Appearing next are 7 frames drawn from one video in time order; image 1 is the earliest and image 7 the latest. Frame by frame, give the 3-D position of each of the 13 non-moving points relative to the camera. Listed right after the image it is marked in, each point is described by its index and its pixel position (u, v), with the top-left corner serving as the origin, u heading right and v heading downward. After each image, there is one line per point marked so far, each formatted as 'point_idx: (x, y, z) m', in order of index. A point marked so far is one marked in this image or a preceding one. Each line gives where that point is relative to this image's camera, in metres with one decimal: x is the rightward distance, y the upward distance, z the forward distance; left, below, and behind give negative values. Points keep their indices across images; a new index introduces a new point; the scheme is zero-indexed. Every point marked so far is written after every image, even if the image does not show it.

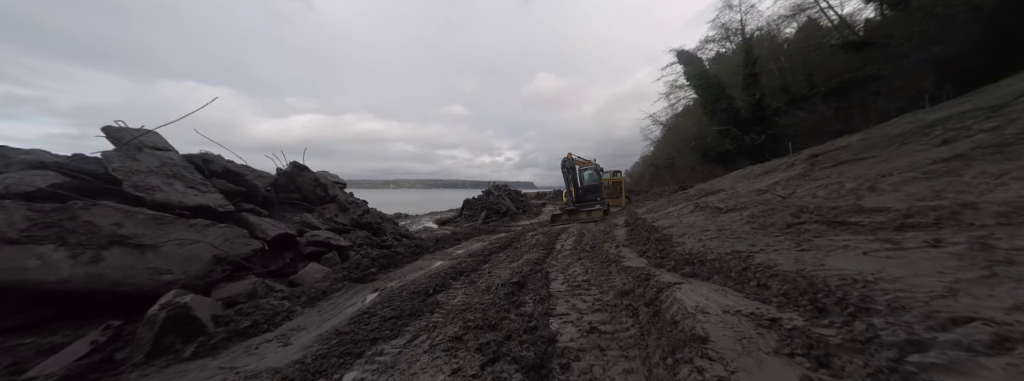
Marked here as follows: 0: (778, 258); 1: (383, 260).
0: (+2.9, -0.7, +3.3) m
1: (-2.8, -1.5, +6.6) m
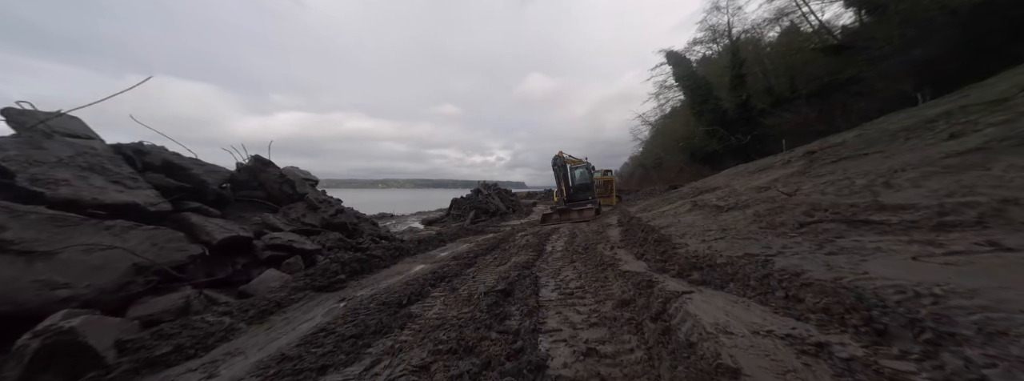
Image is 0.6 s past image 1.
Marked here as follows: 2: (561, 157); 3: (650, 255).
0: (+2.7, -0.7, +2.9) m
1: (-3.1, -1.5, +5.9) m
2: (+2.7, +1.9, +16.7) m
3: (+2.2, -1.0, +5.0) m
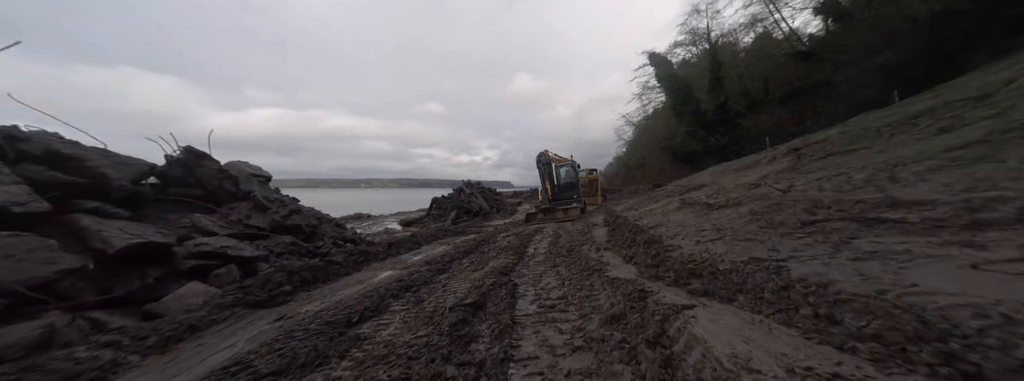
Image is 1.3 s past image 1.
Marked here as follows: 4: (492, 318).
0: (+2.5, -0.6, +2.4) m
1: (-3.5, -1.4, +5.2) m
2: (+1.7, +1.9, +16.2) m
3: (+1.9, -1.0, +4.5) m
4: (-0.2, -1.4, +3.4) m
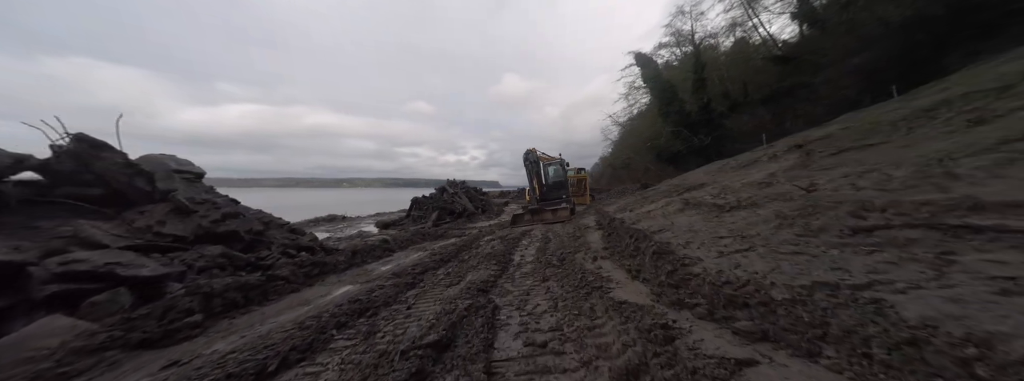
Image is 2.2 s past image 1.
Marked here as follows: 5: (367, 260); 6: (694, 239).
0: (+2.3, -0.6, +1.5) m
1: (-3.7, -1.4, +4.1) m
2: (+1.0, +1.9, +15.4) m
3: (+1.6, -1.0, +3.6) m
4: (-0.4, -1.4, +2.4) m
5: (-3.5, -1.7, +7.4) m
6: (+2.6, -0.7, +4.4) m
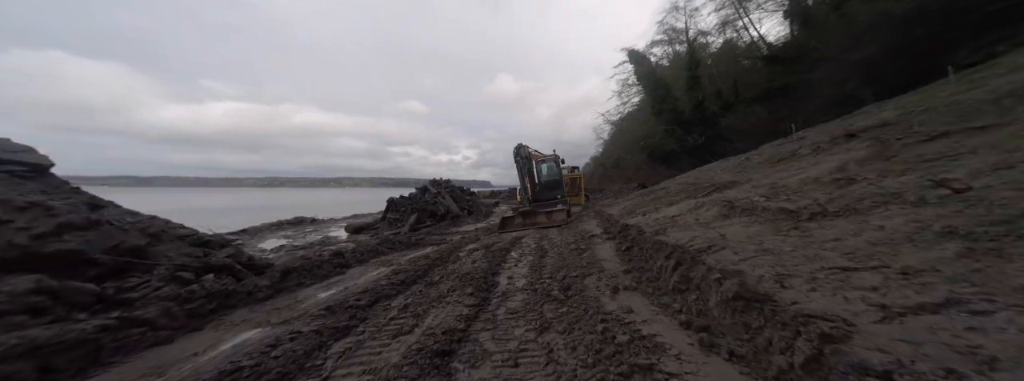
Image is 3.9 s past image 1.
0: (+2.2, -0.6, -0.1) m
1: (-3.9, -1.4, +2.2) m
2: (+0.5, +2.0, +13.6) m
3: (+1.5, -1.0, +1.9) m
4: (-0.5, -1.4, +0.7) m
5: (-3.8, -1.7, +5.5) m
6: (+2.4, -0.7, +2.7) m
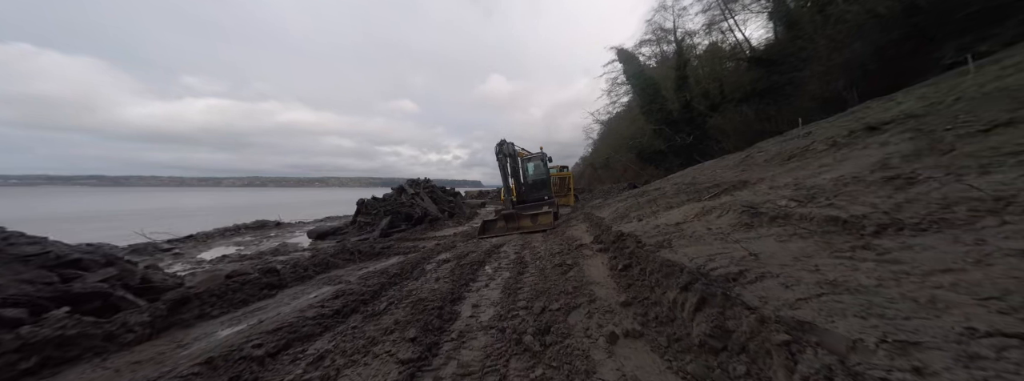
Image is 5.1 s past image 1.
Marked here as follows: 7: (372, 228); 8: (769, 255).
0: (+1.9, -0.6, -1.2) m
1: (-4.3, -1.5, +0.9) m
2: (-0.2, +1.9, +12.5) m
3: (+1.1, -1.0, +0.8) m
4: (-0.8, -1.4, -0.5) m
5: (-4.2, -1.7, +4.2) m
6: (+2.1, -0.7, +1.6) m
7: (-5.7, -1.5, +12.4) m
8: (+2.5, -0.6, +3.0) m
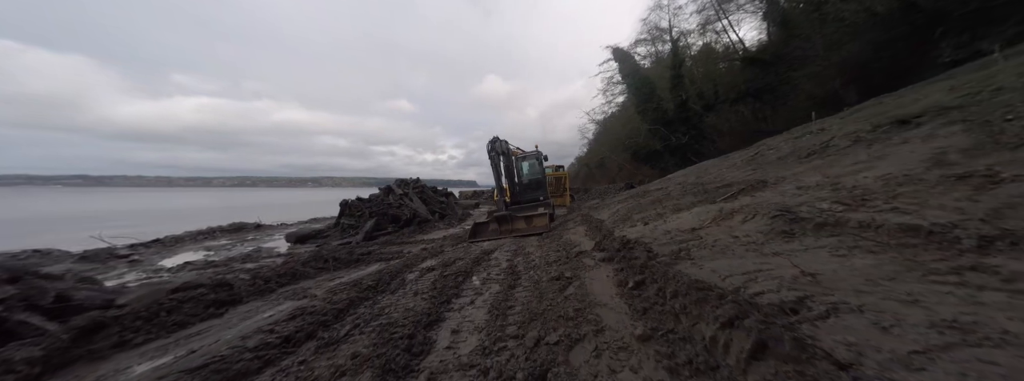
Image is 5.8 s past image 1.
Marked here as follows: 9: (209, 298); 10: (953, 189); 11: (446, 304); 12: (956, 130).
0: (+1.9, -0.7, -1.9) m
1: (-4.4, -1.5, +0.2) m
2: (-0.5, +1.9, +11.8) m
3: (+1.0, -1.0, +0.1) m
4: (-0.9, -1.4, -1.3) m
5: (-4.3, -1.7, +3.5) m
6: (+2.0, -0.7, +0.9) m
7: (-6.0, -1.5, +11.6) m
8: (+2.4, -0.6, +2.3) m
9: (-4.6, -1.6, +4.7) m
10: (+4.1, +0.1, +2.9) m
11: (-0.8, -1.5, +4.0) m
12: (+6.1, +0.8, +4.3) m
